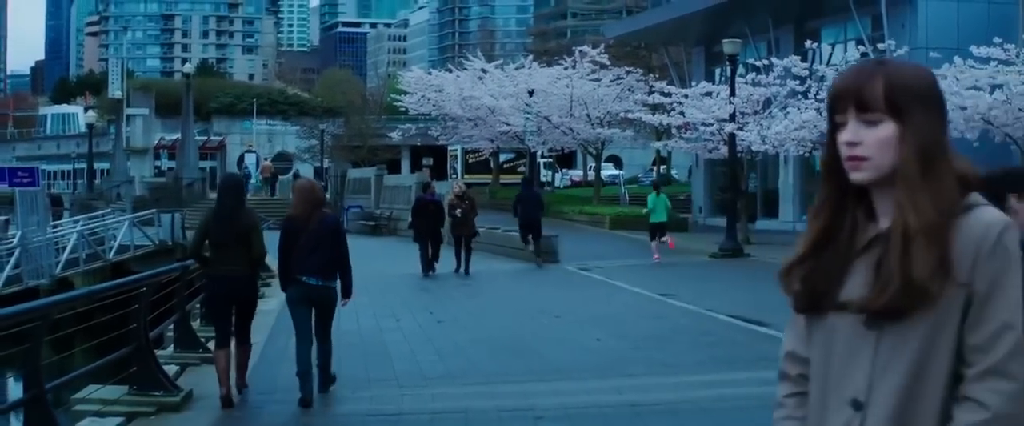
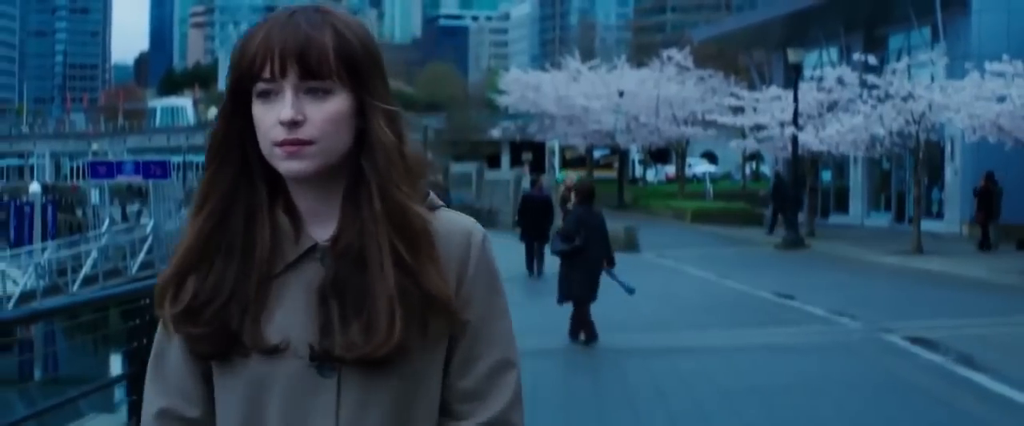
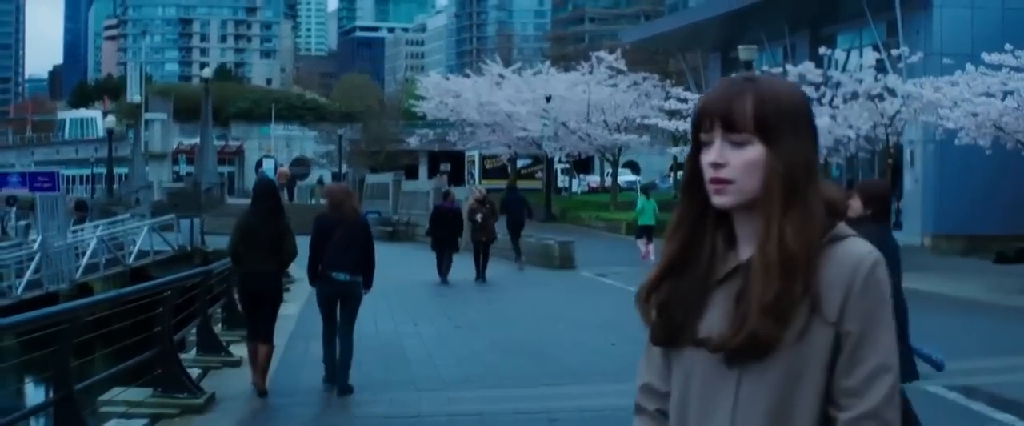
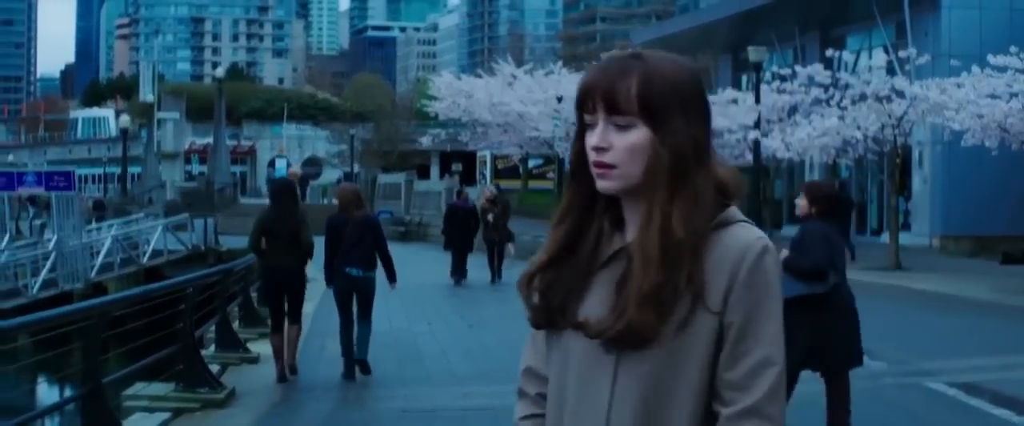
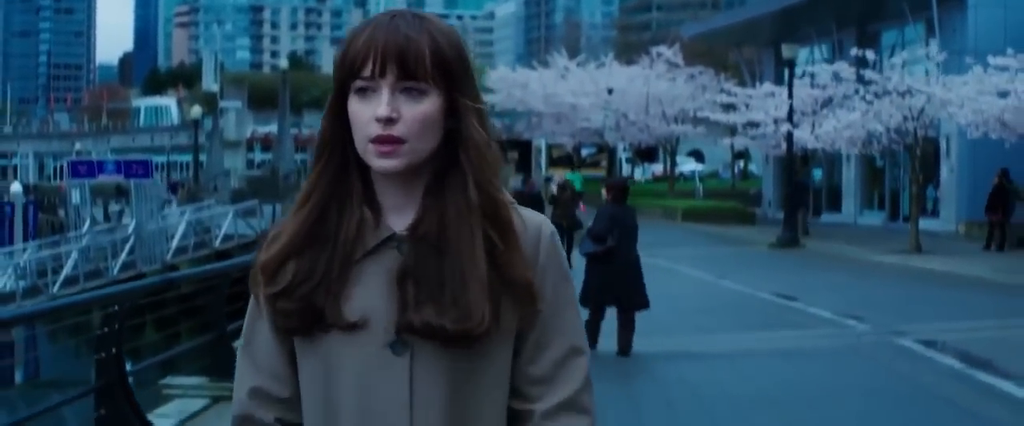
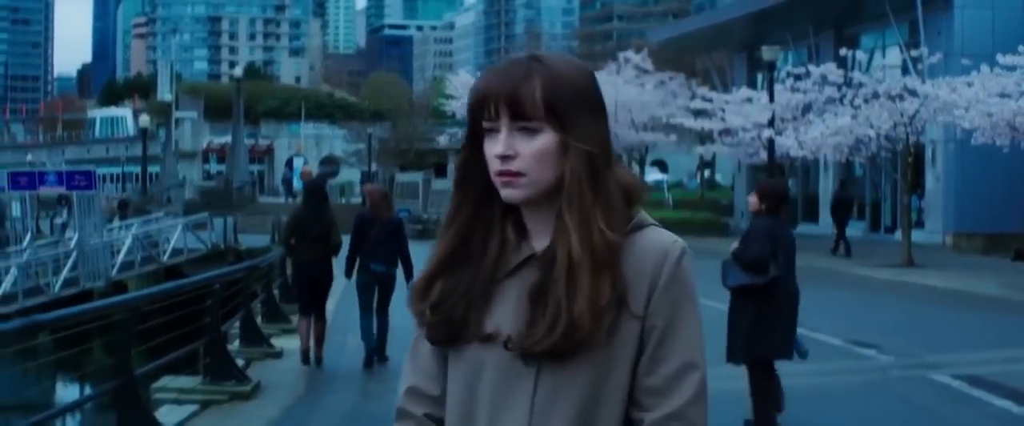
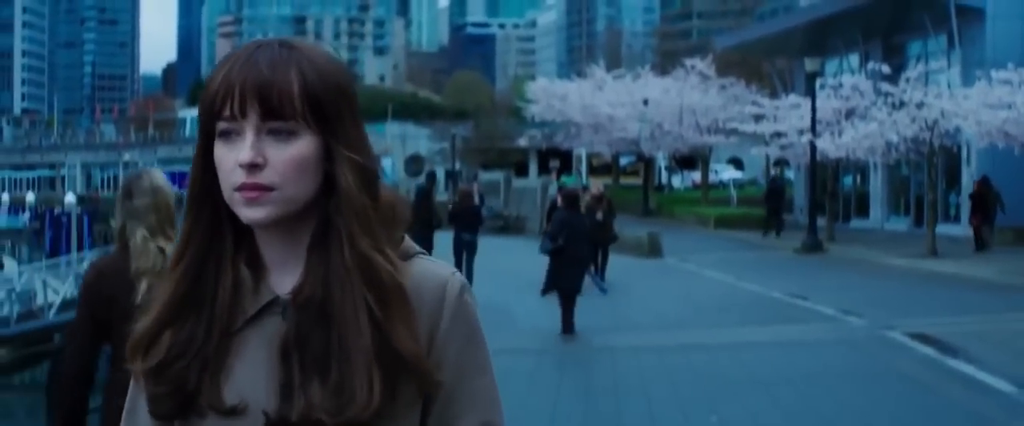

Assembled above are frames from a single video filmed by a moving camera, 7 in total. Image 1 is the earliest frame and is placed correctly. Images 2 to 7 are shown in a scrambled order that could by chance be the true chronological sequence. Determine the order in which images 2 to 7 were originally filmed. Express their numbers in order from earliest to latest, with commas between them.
3, 4, 6, 5, 2, 7
